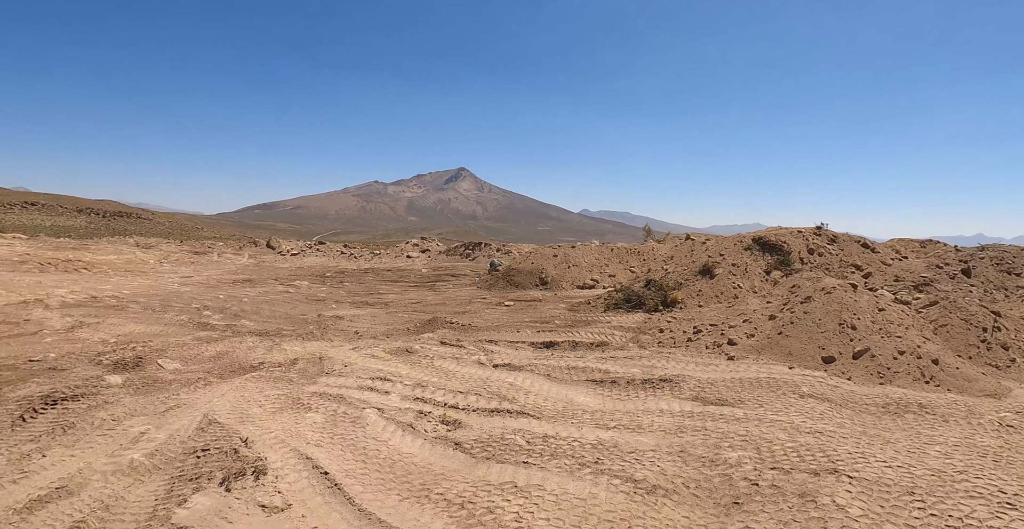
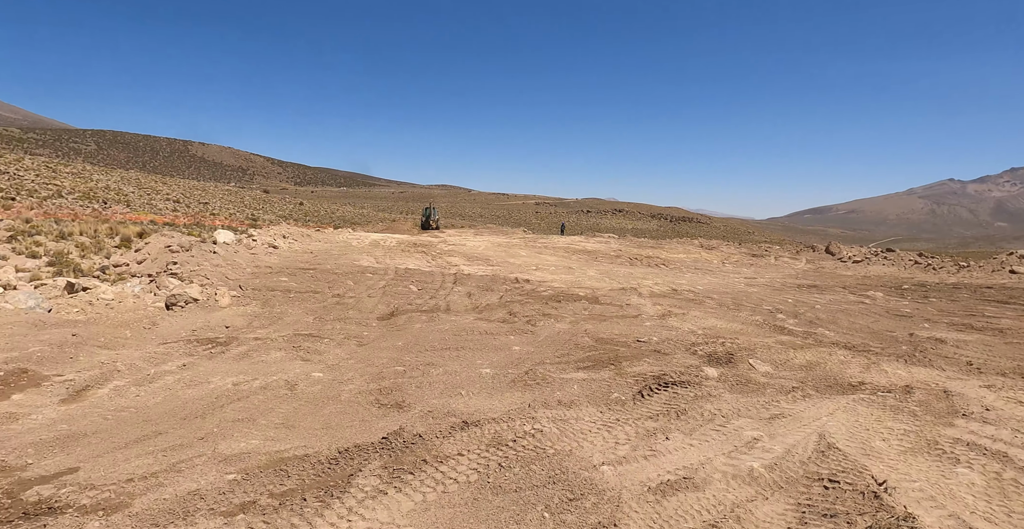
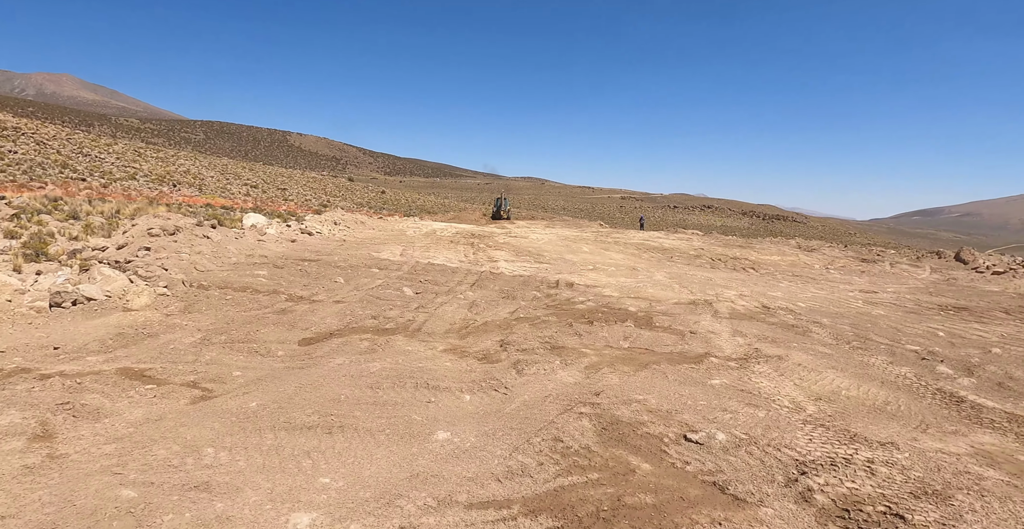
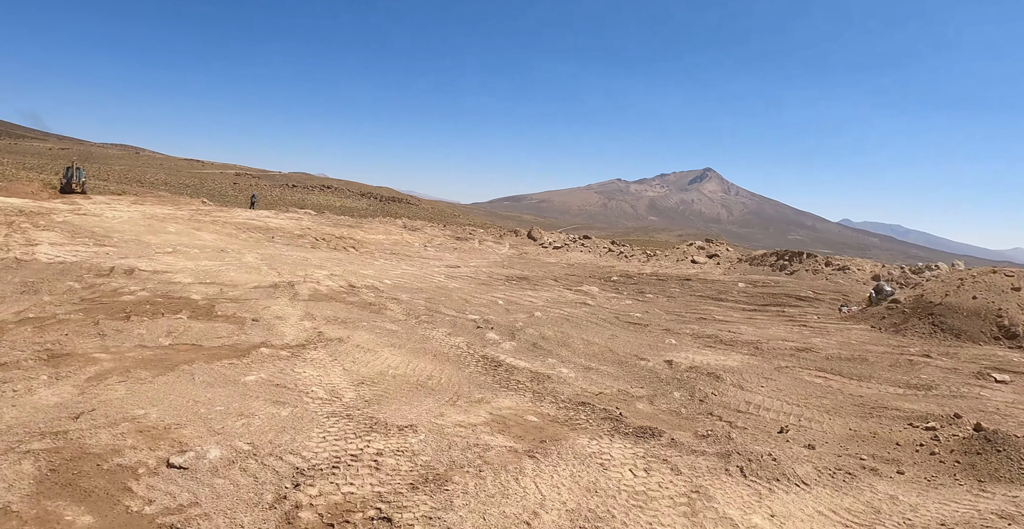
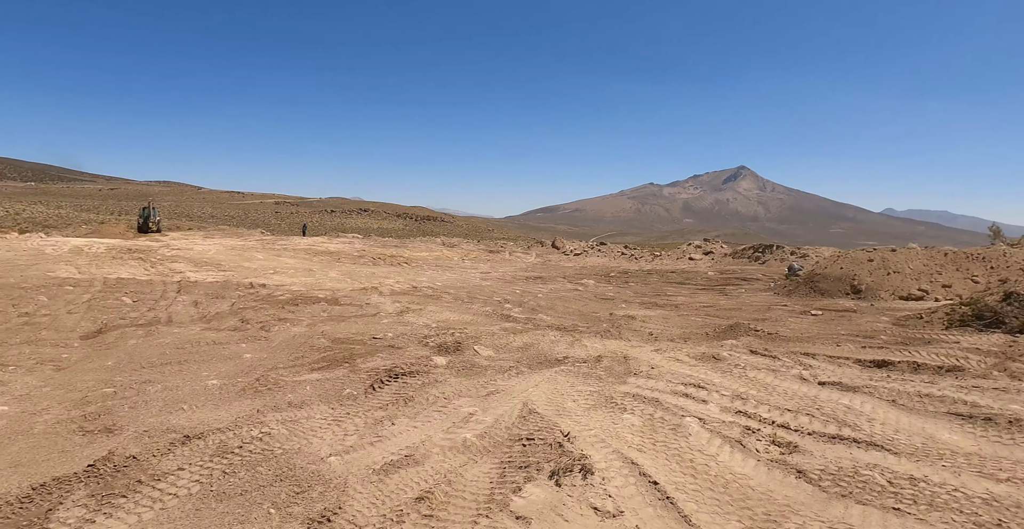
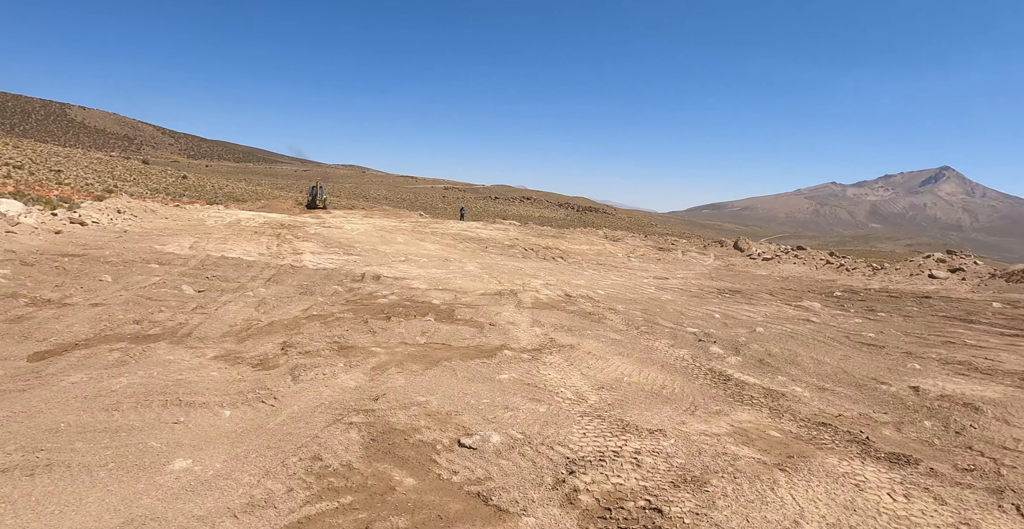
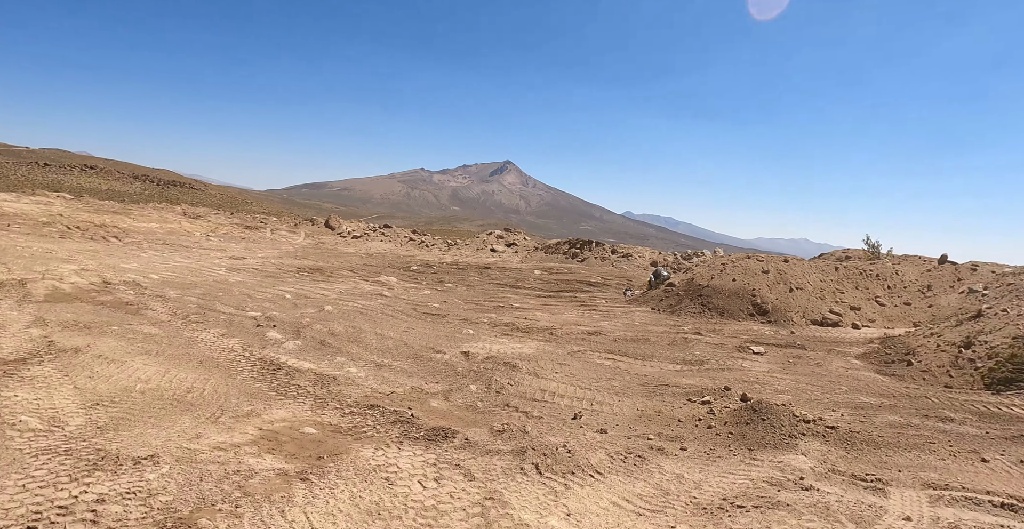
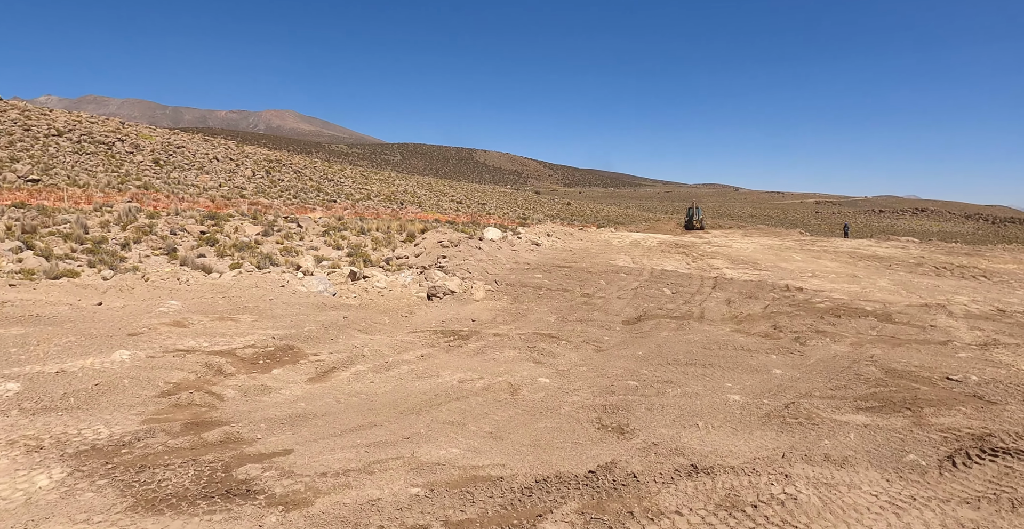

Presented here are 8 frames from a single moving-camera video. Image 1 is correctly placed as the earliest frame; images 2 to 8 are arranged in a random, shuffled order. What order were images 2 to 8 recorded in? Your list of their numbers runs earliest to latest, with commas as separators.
5, 2, 8, 3, 6, 4, 7
